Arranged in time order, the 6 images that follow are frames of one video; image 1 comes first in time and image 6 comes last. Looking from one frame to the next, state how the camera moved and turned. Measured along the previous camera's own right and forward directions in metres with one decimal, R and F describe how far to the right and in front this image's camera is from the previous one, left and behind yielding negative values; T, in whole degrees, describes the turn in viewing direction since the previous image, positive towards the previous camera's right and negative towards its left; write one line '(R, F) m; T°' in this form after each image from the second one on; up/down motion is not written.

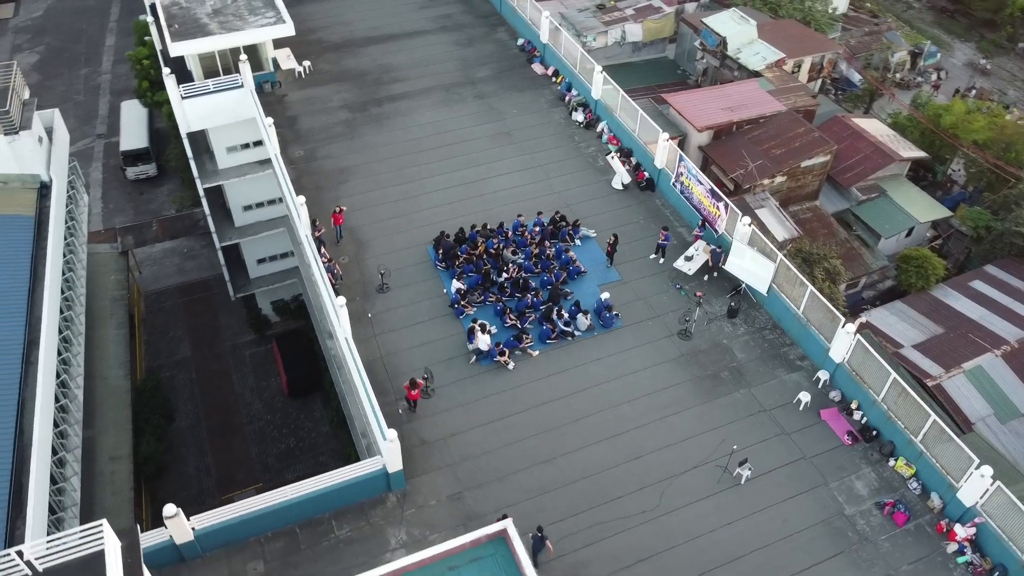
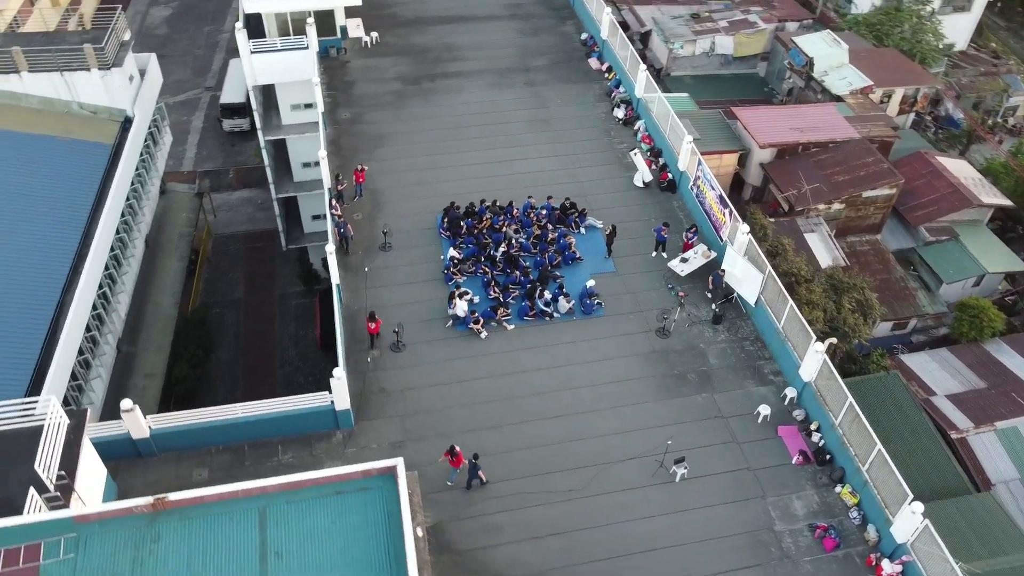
(+2.7, -0.3) m; -8°
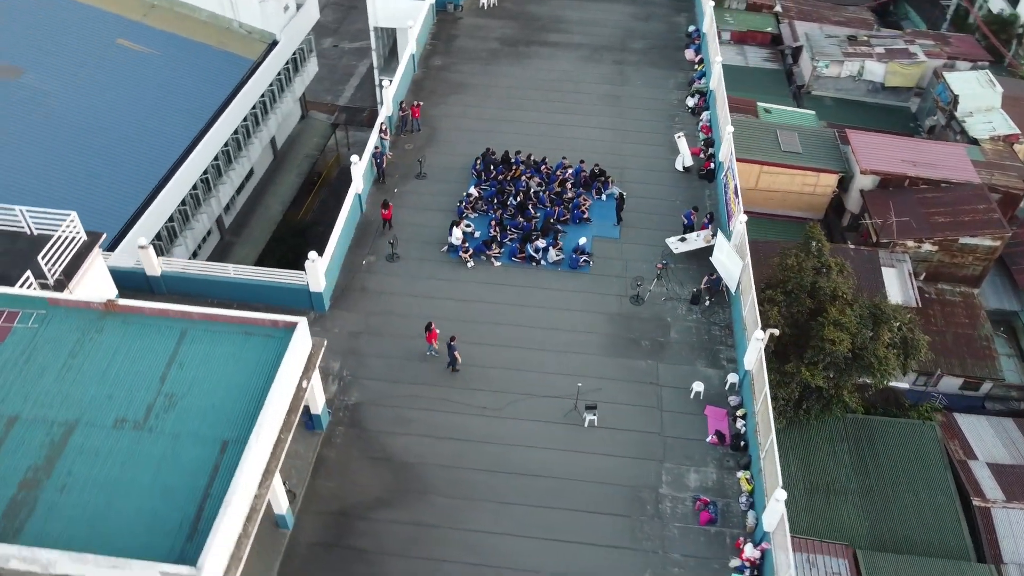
(+4.6, -0.7) m; -13°
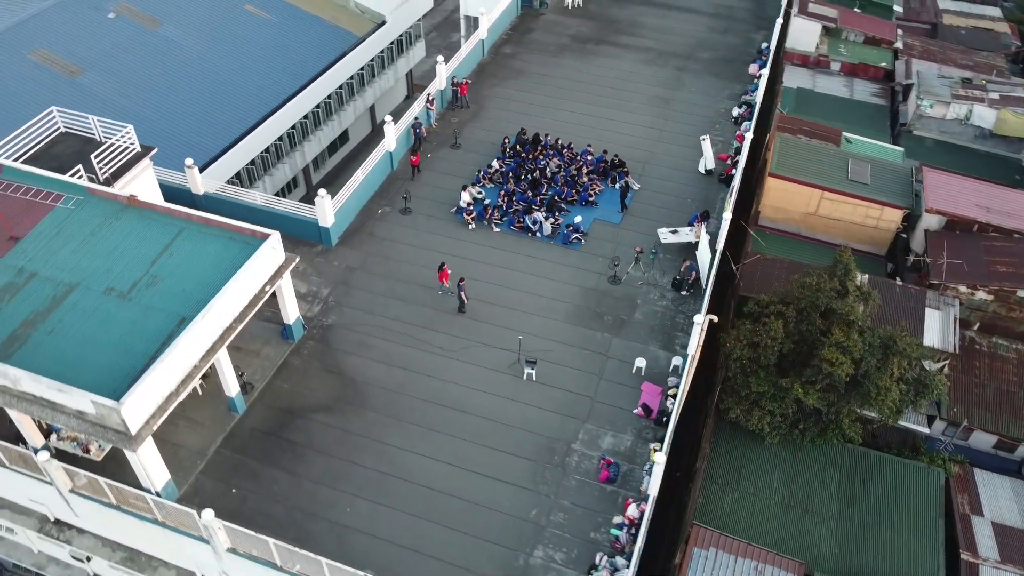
(+3.8, -0.9) m; -10°
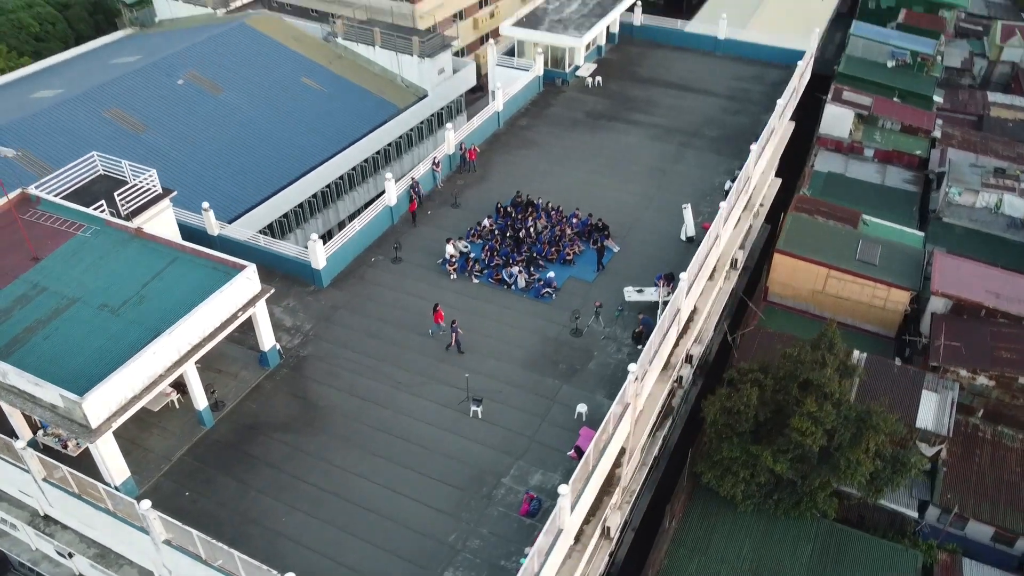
(+2.9, -1.0) m; -6°
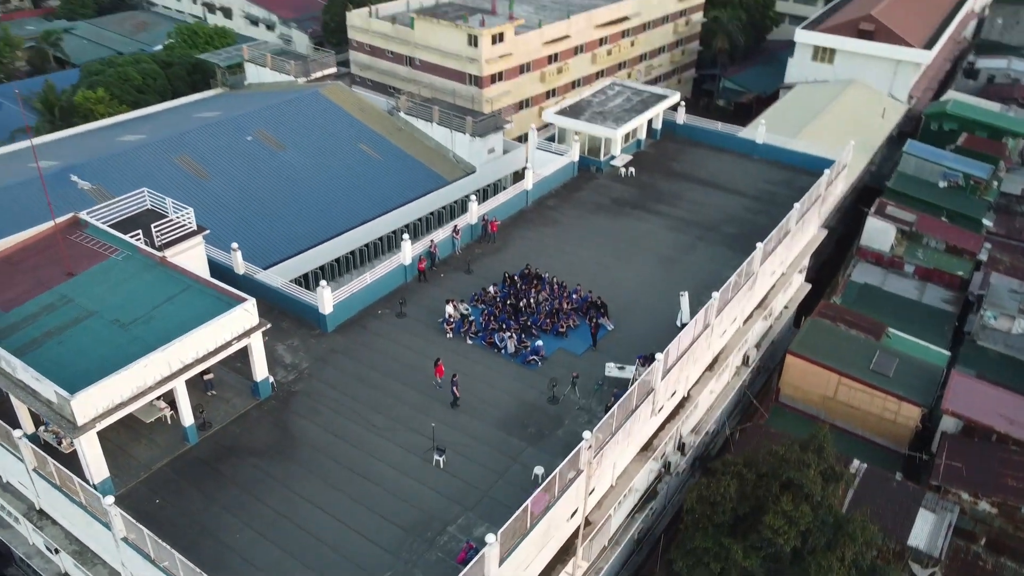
(+2.3, -0.9) m; -6°
